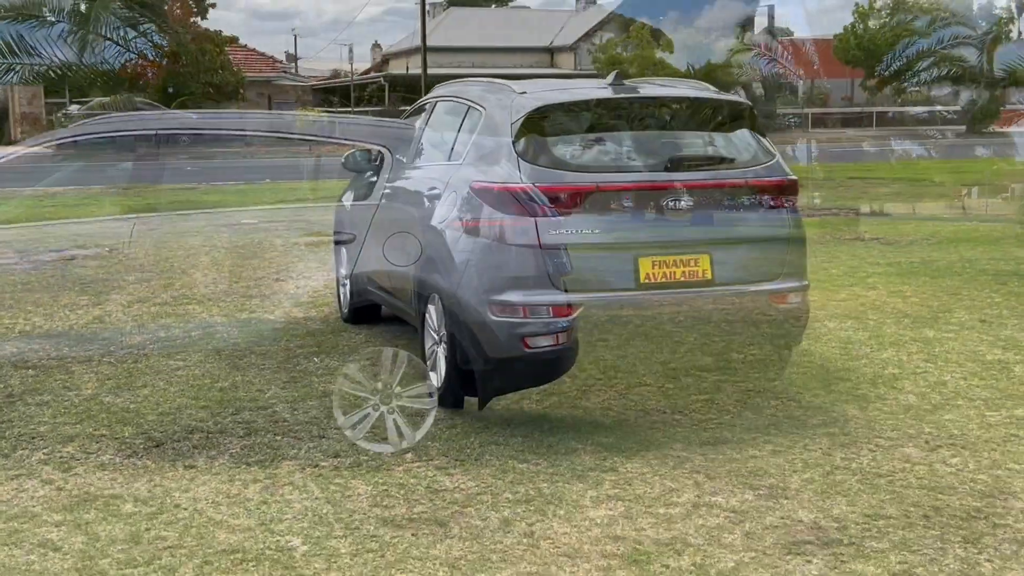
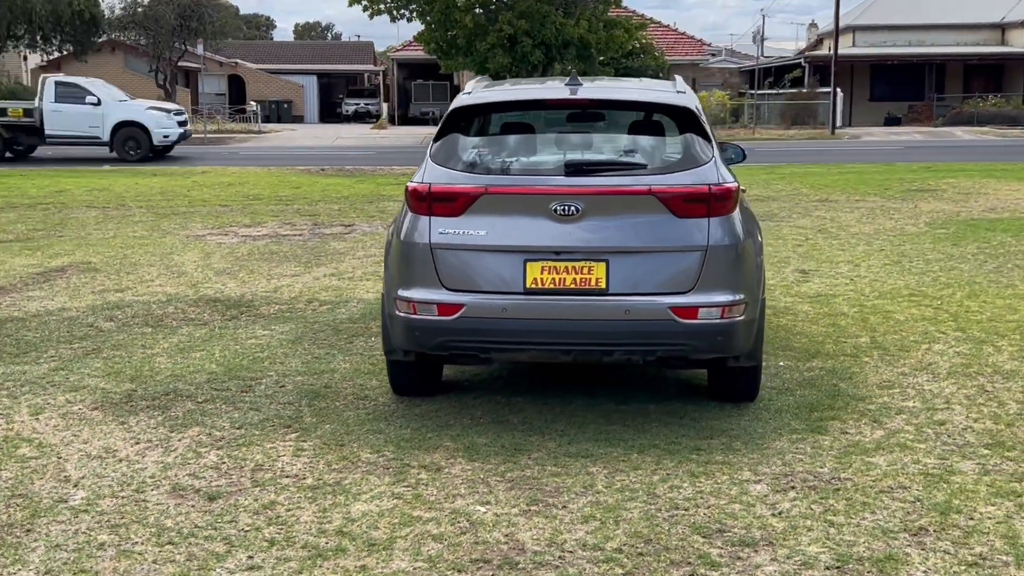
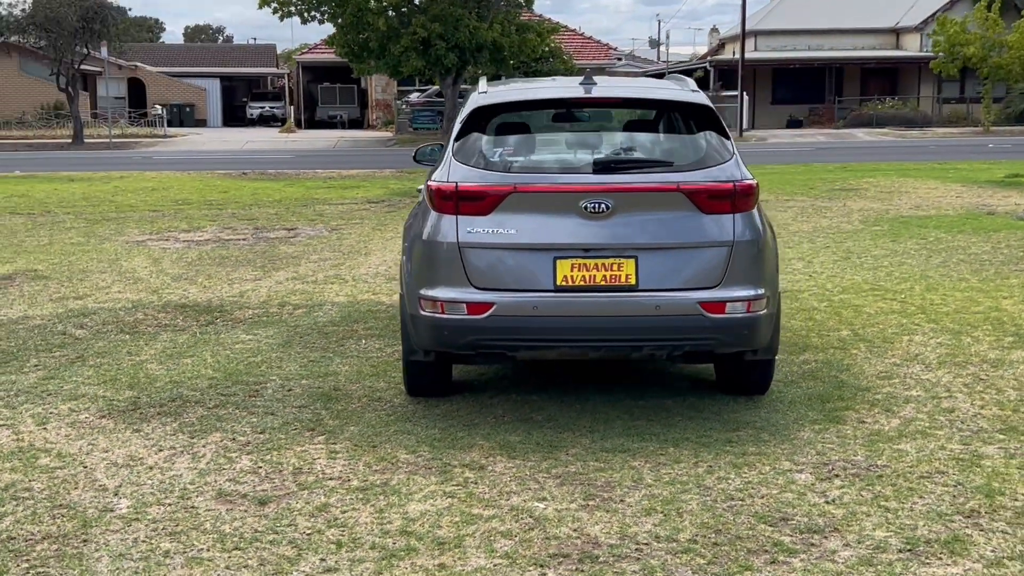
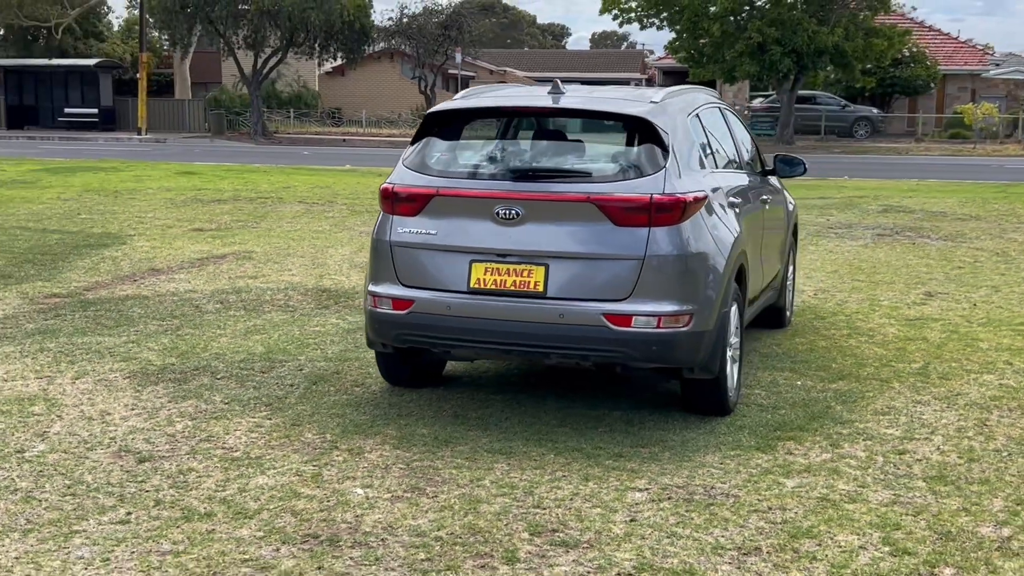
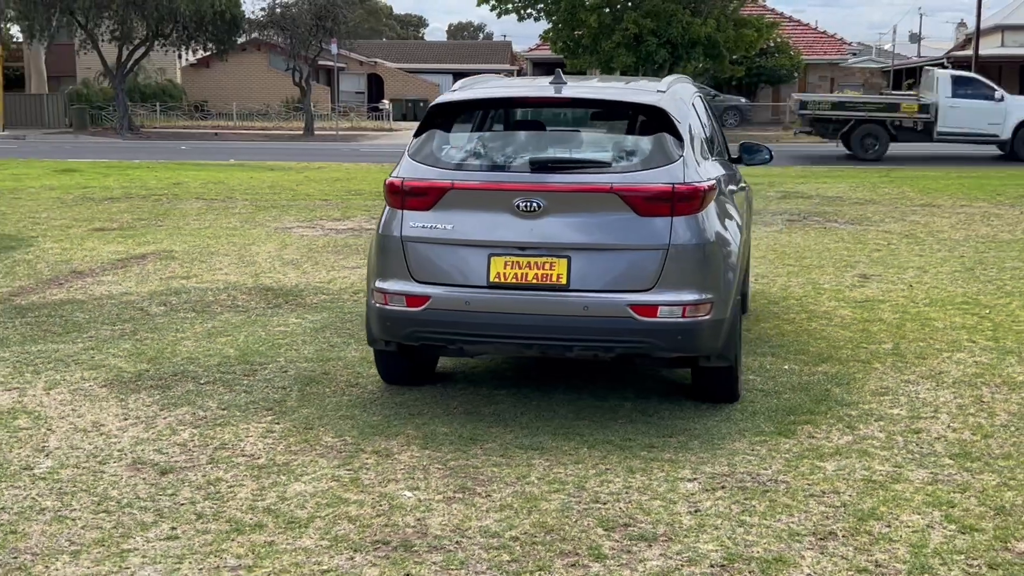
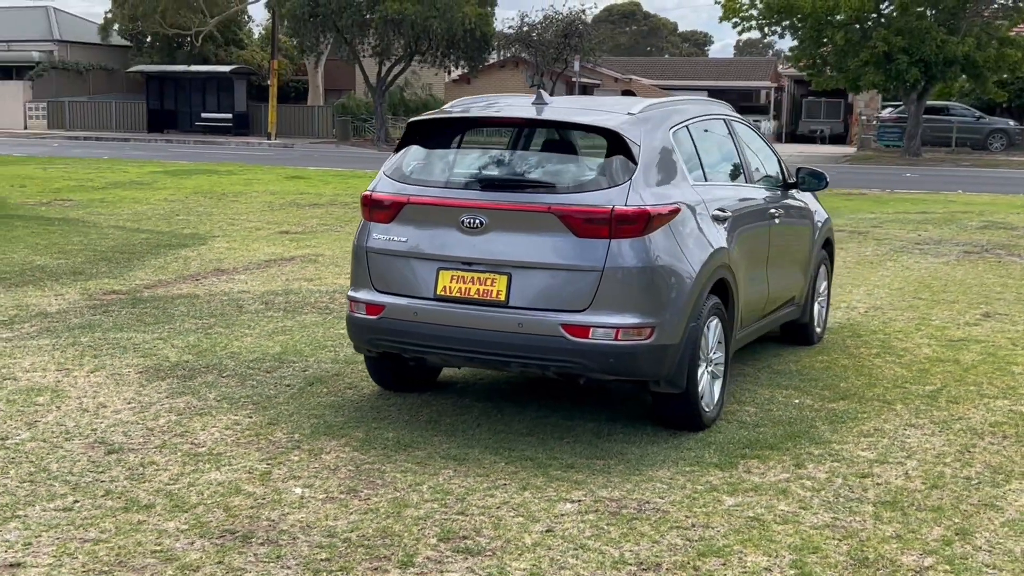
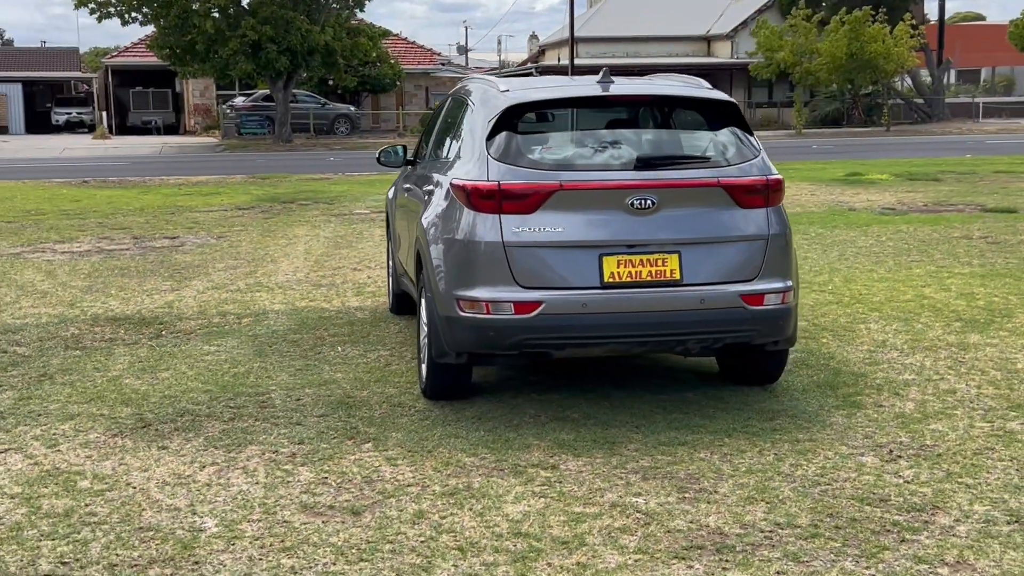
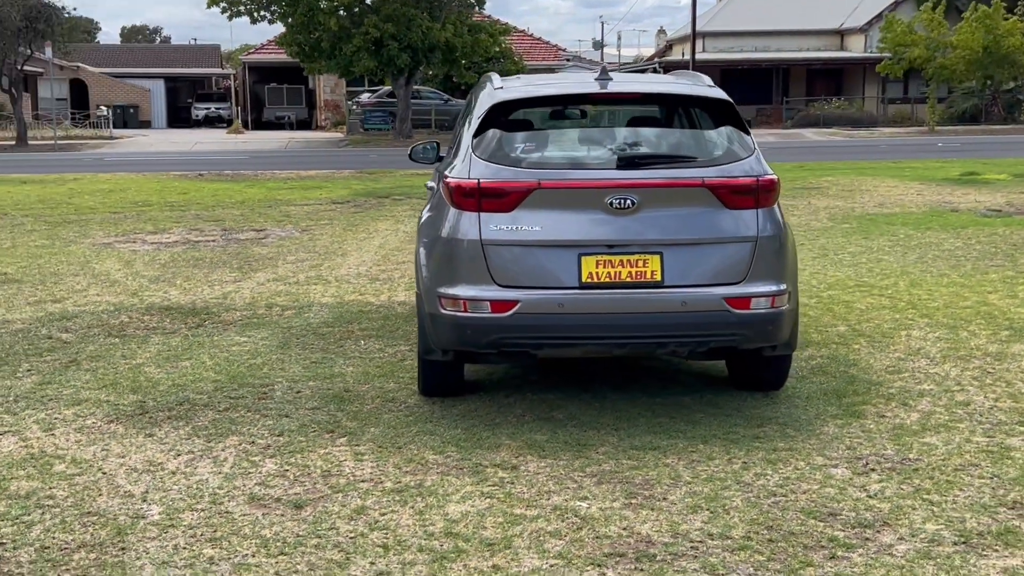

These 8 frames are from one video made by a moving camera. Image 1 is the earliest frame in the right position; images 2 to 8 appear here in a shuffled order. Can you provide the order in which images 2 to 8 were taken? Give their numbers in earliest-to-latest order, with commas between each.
7, 8, 3, 2, 5, 4, 6
